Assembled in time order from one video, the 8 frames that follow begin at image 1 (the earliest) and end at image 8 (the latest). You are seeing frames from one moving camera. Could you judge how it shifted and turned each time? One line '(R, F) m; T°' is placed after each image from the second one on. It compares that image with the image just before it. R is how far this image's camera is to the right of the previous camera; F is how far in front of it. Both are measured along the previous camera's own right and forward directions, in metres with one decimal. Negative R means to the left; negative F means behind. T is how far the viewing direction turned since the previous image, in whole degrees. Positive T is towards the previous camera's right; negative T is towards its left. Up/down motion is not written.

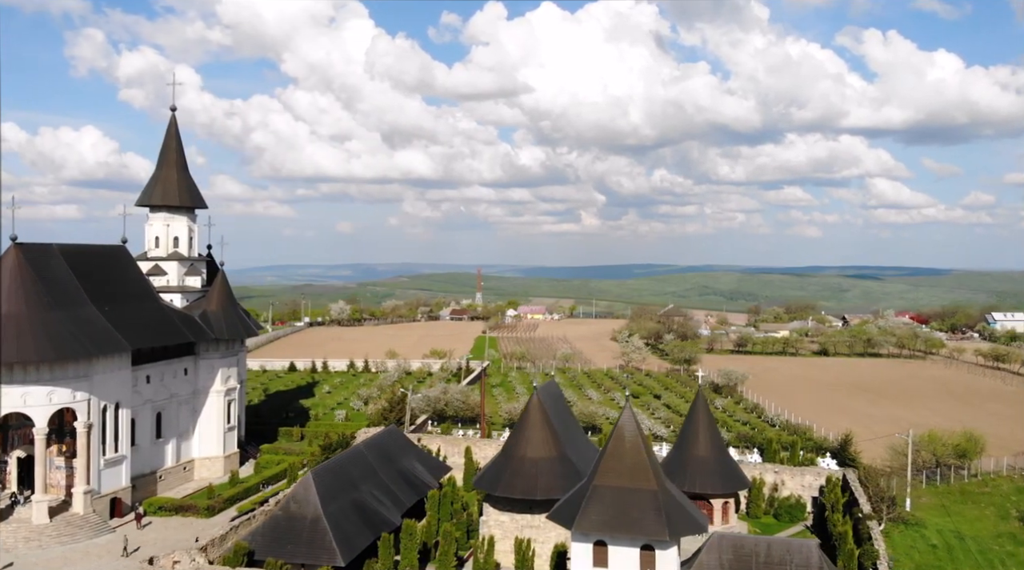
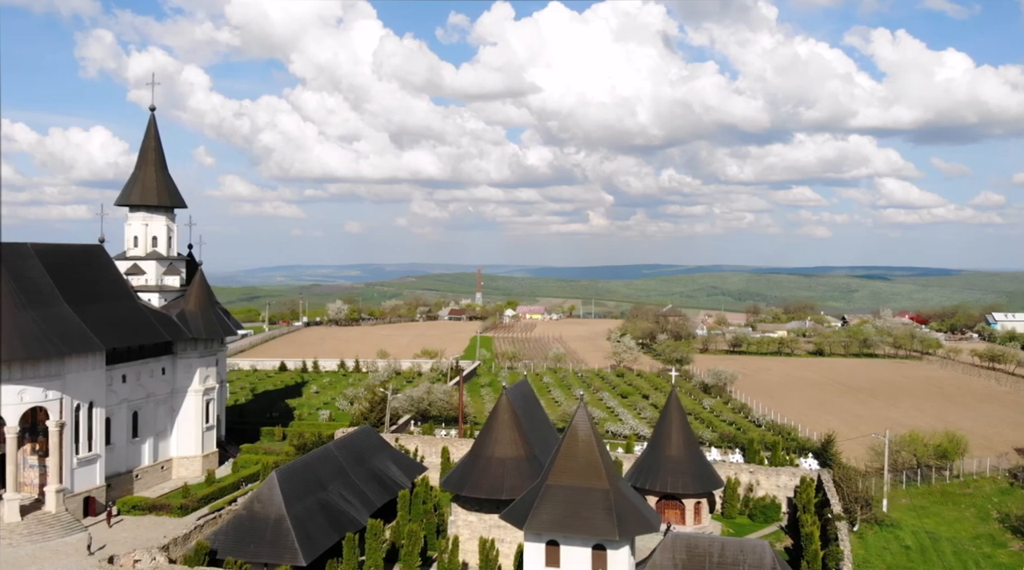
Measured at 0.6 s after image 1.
(+1.2, +0.1) m; 0°
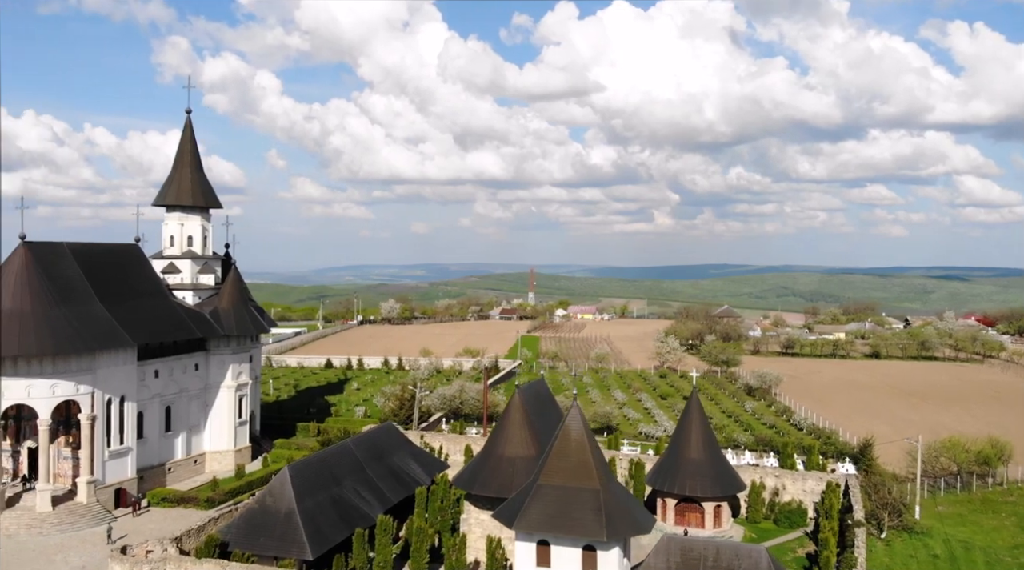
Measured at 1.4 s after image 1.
(+1.5, +0.1) m; -4°
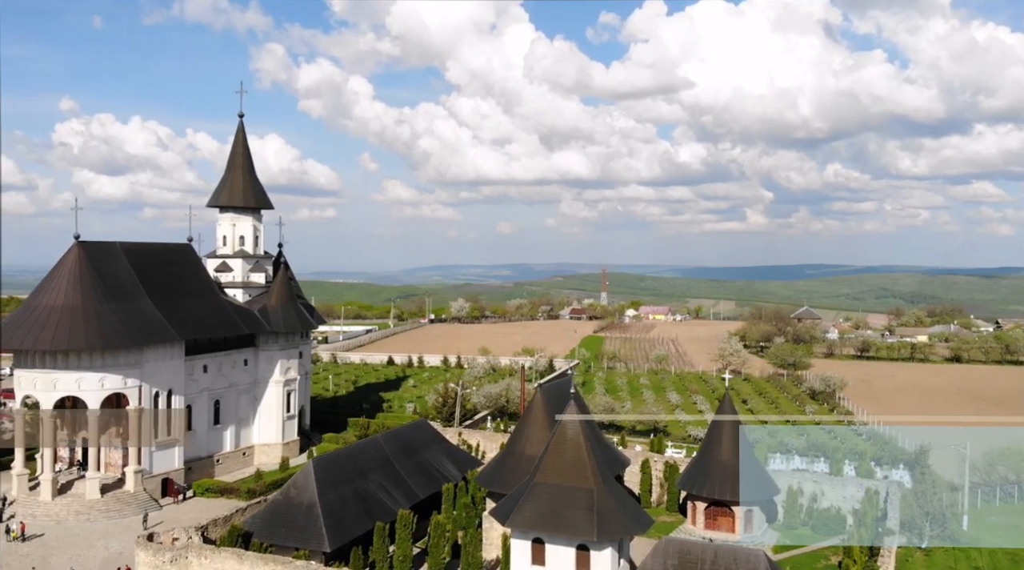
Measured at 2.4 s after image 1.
(+1.9, +0.1) m; -5°
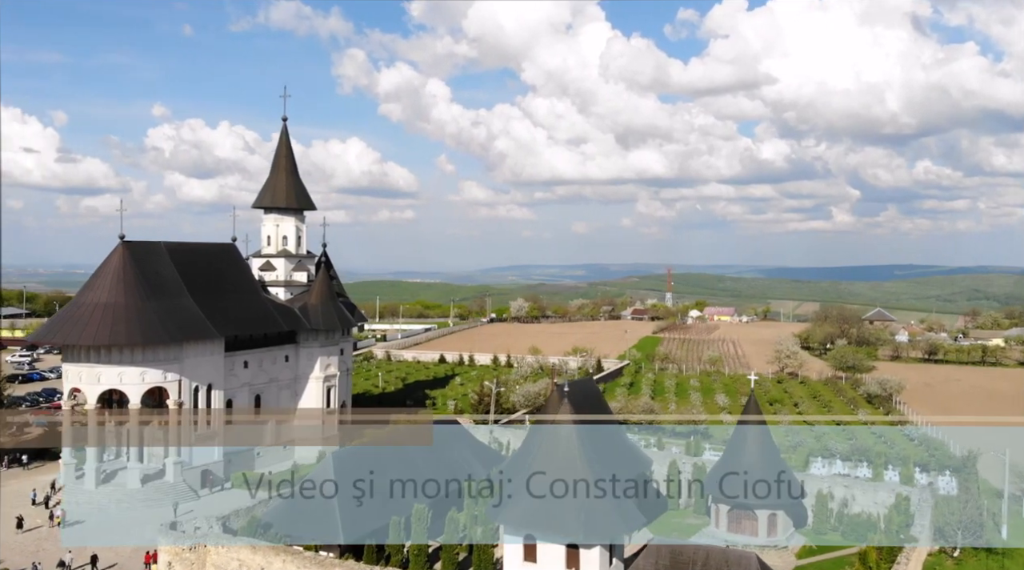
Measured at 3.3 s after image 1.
(+1.7, -0.1) m; -5°
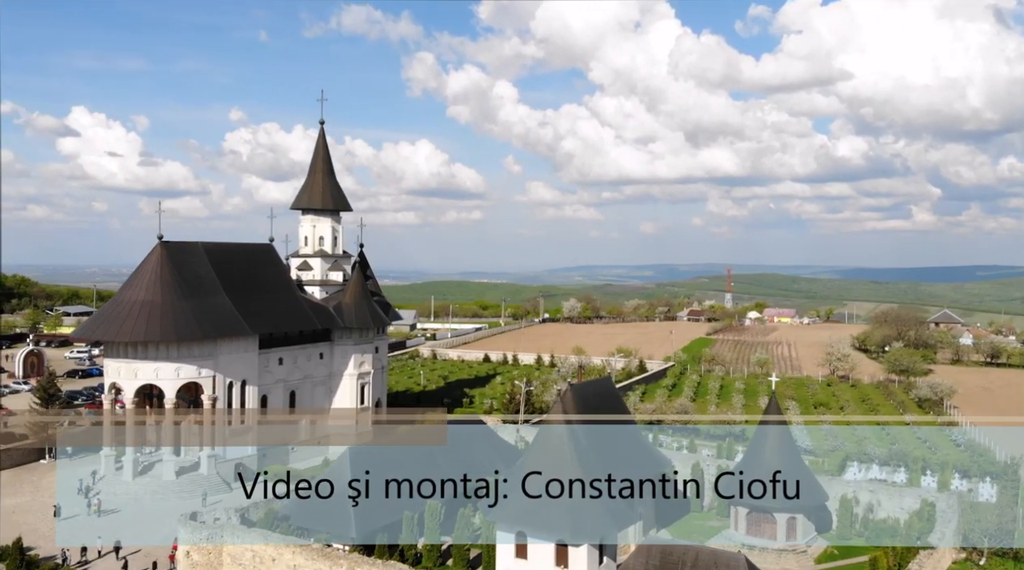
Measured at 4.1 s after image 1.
(+1.6, -0.2) m; -4°
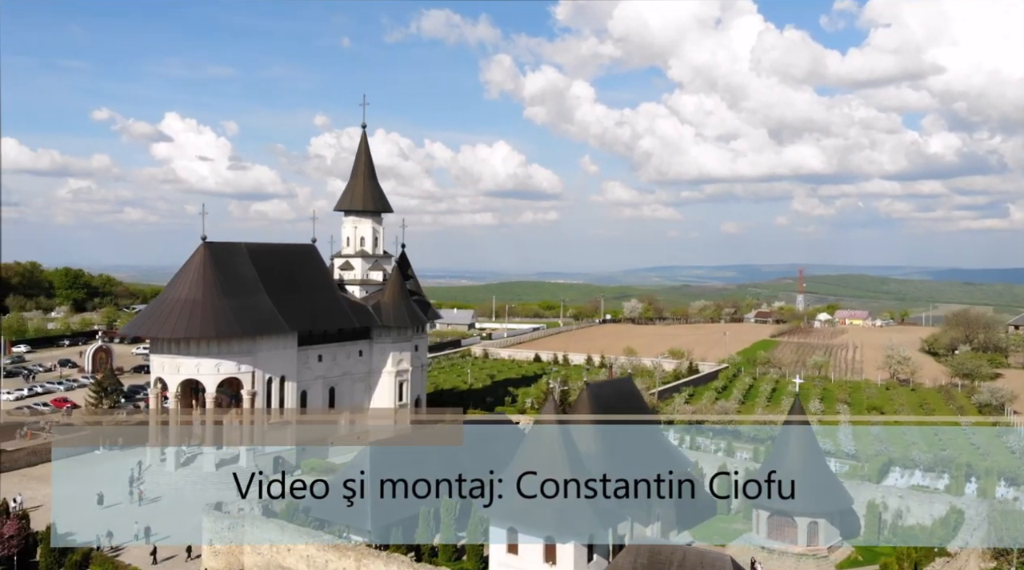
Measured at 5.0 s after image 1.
(+1.8, -0.3) m; -5°
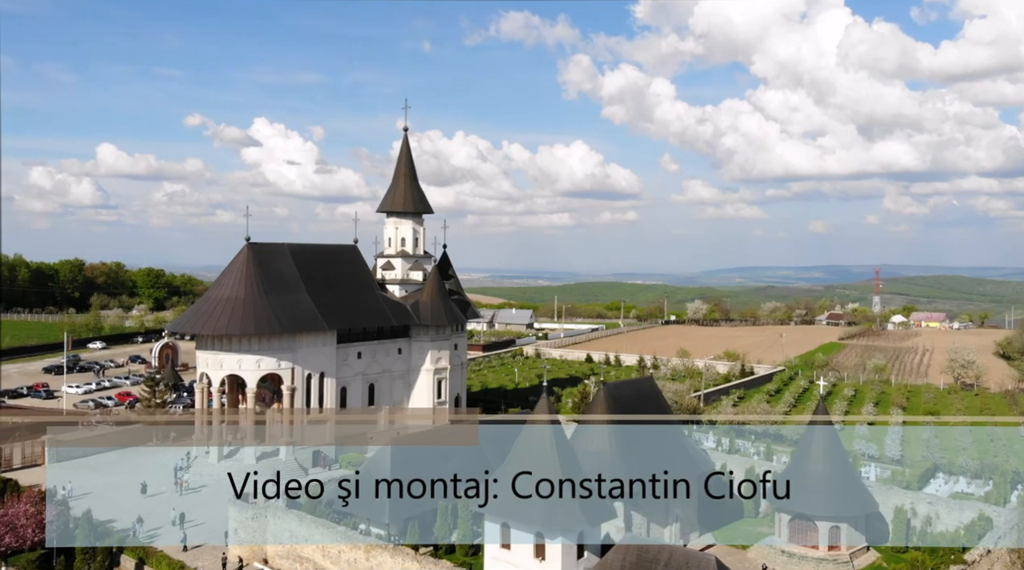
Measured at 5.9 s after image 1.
(+1.9, -0.3) m; -5°
